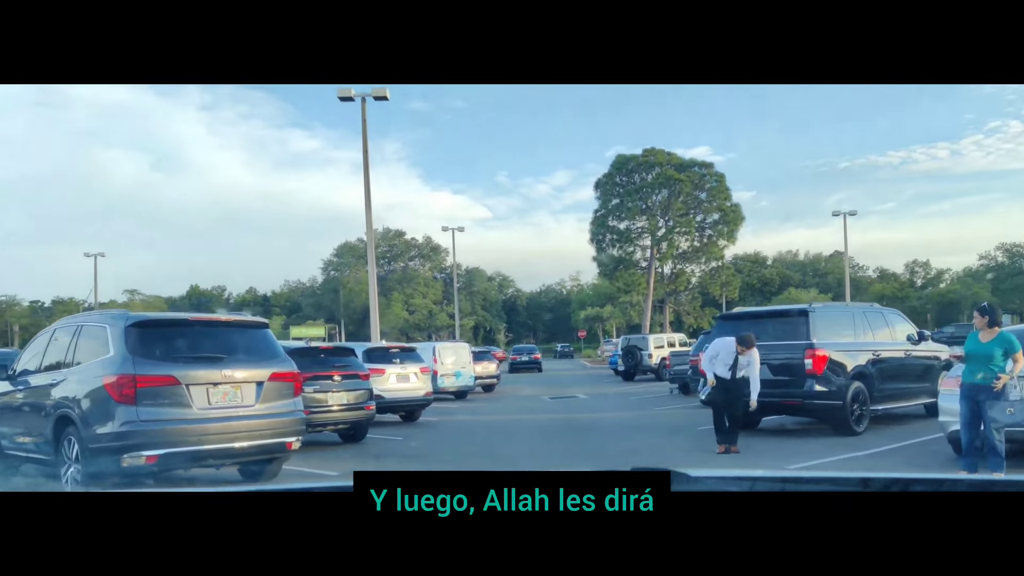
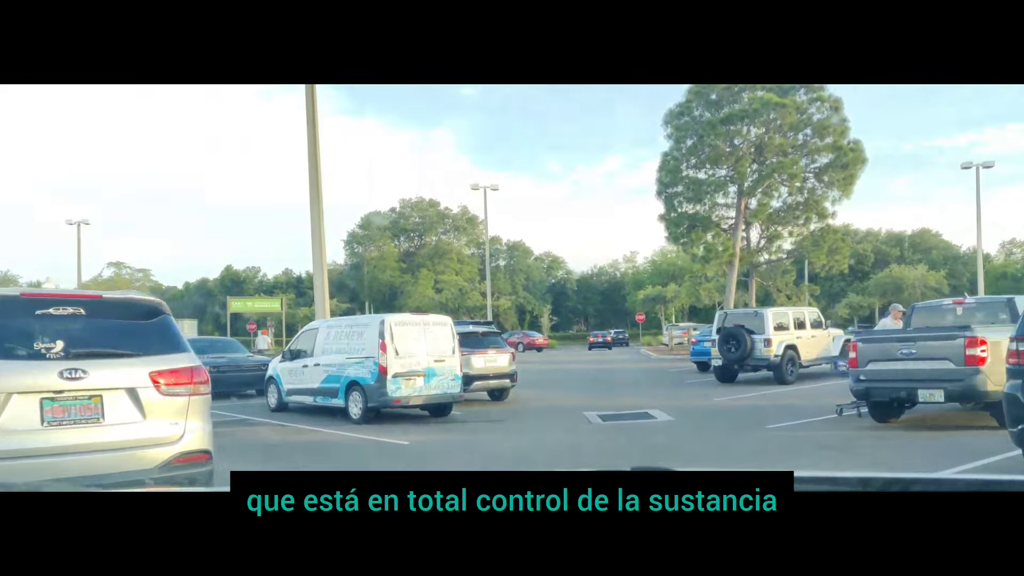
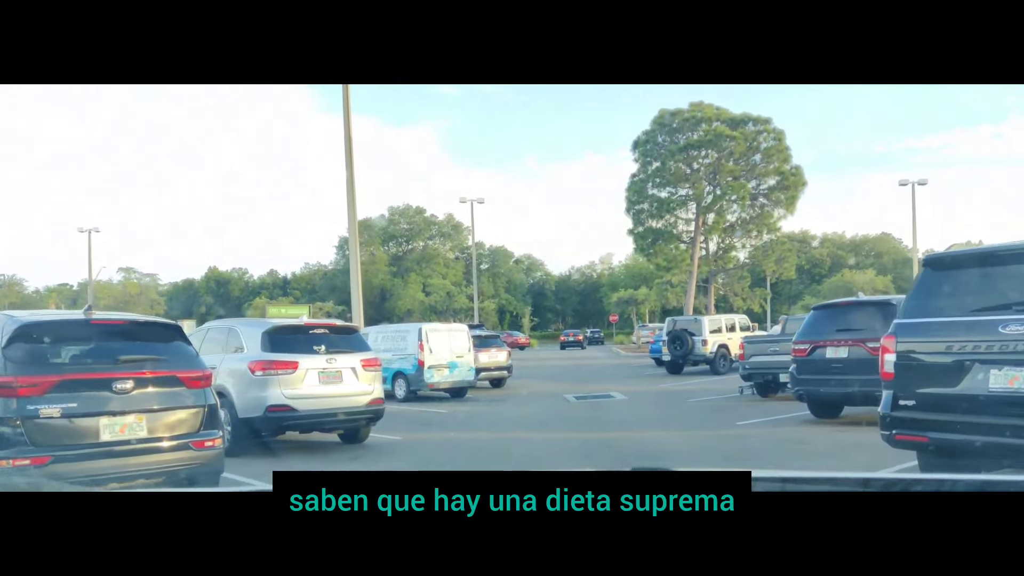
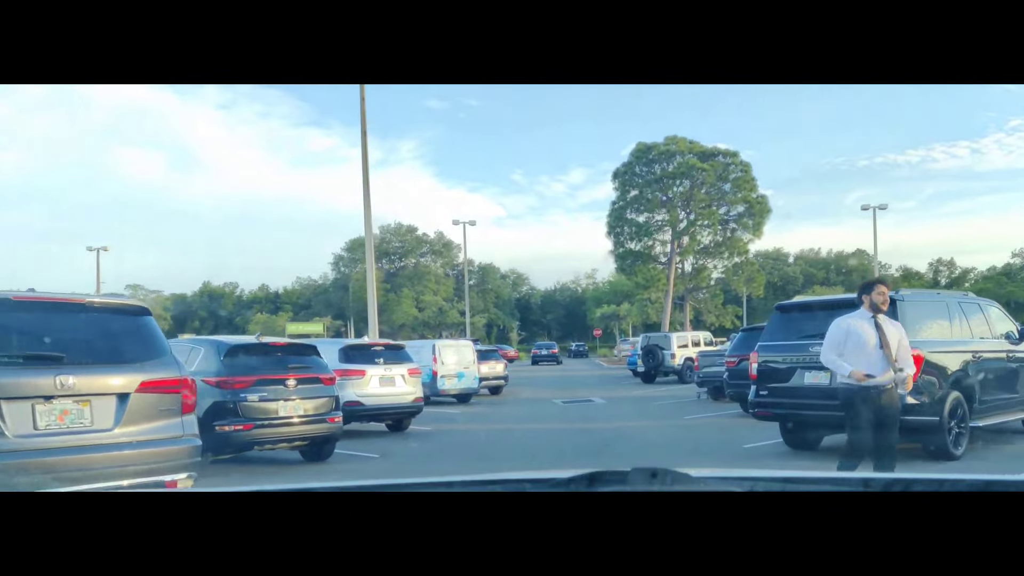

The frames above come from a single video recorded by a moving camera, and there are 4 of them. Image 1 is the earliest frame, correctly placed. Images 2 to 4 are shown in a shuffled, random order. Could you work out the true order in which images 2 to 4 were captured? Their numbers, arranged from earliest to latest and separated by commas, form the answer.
4, 3, 2
